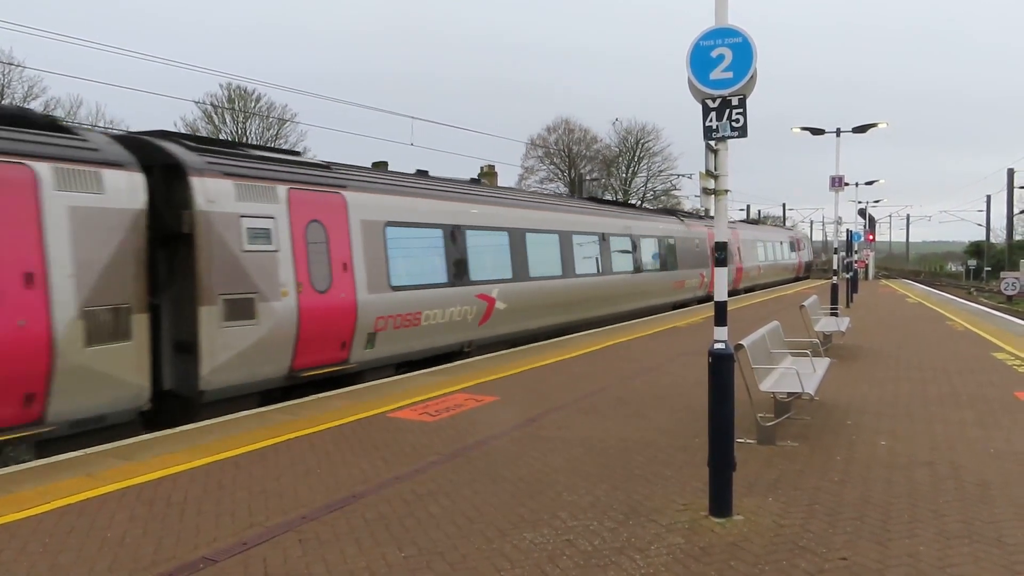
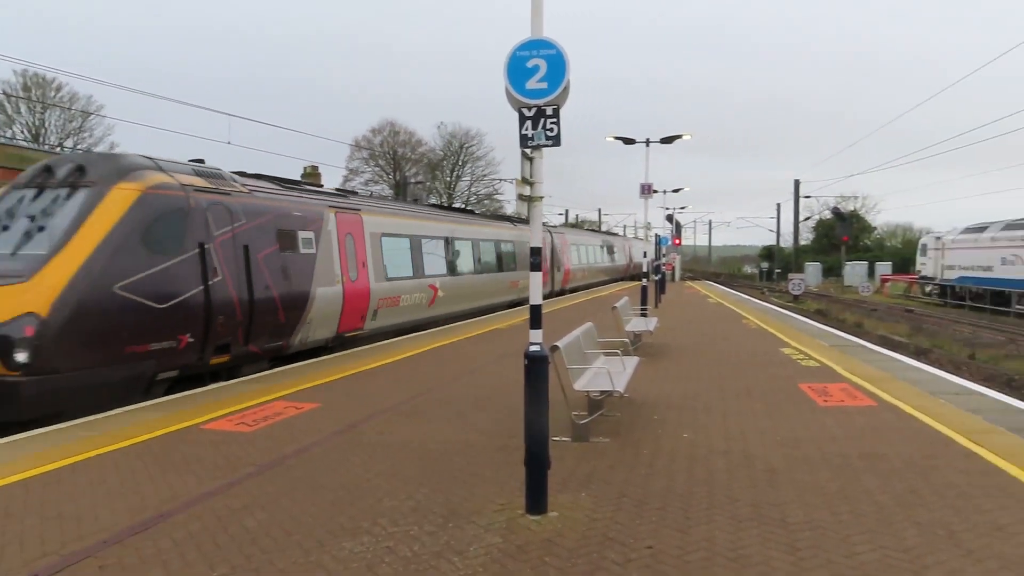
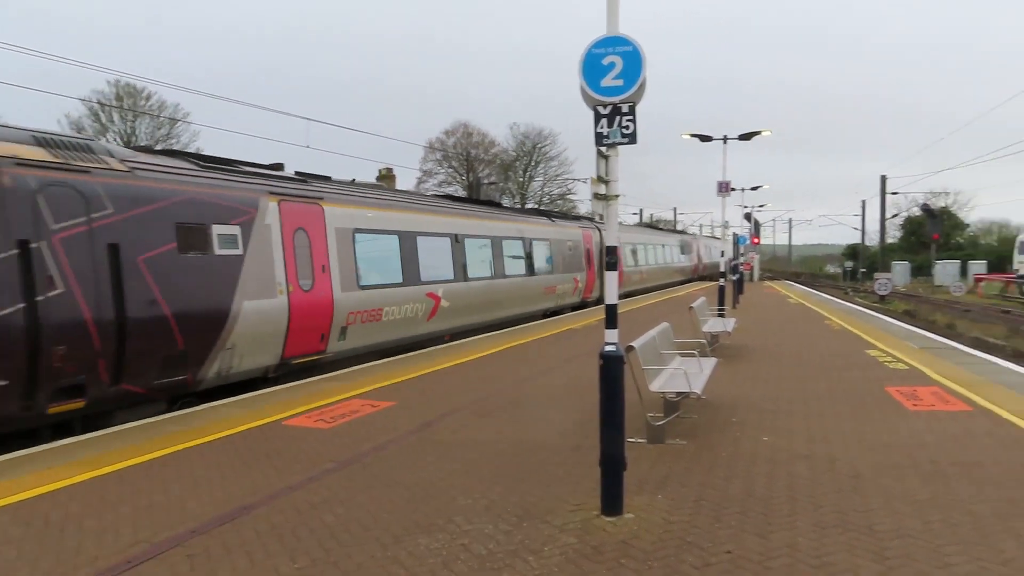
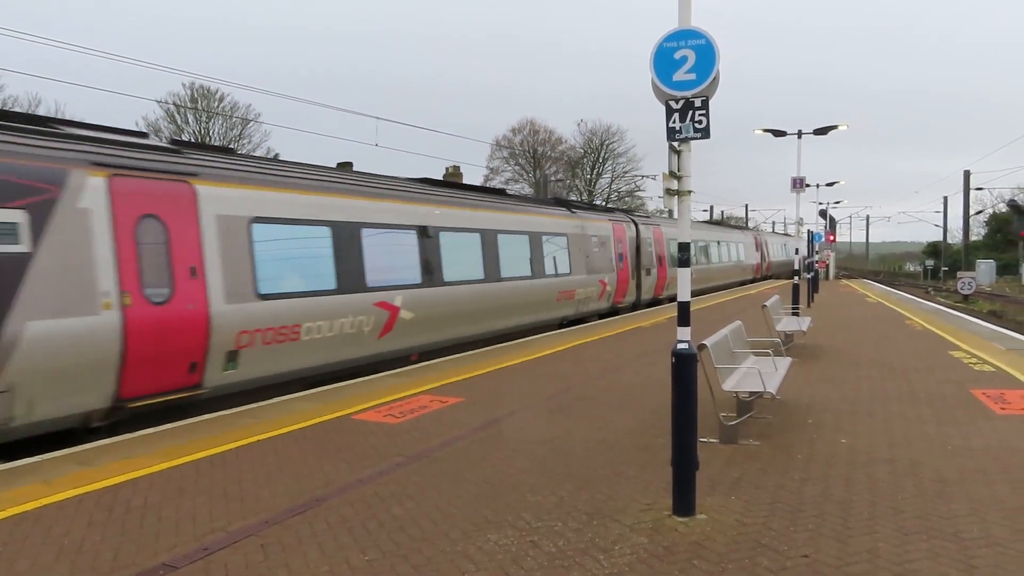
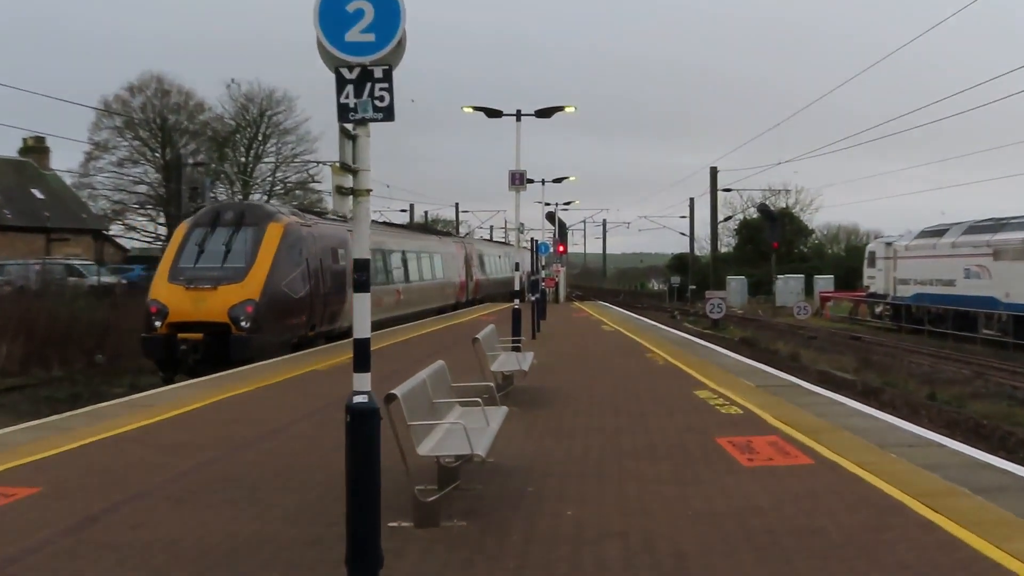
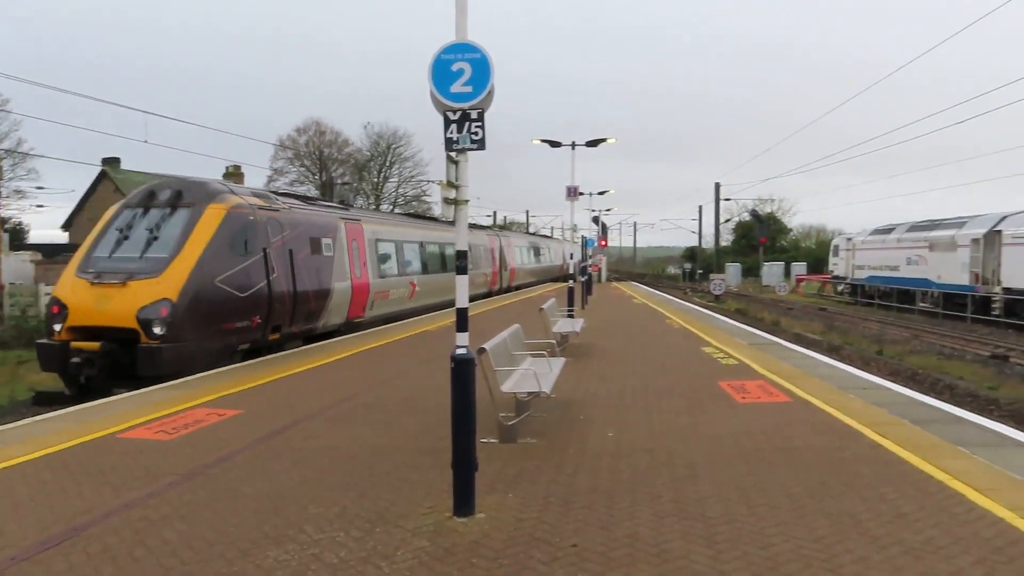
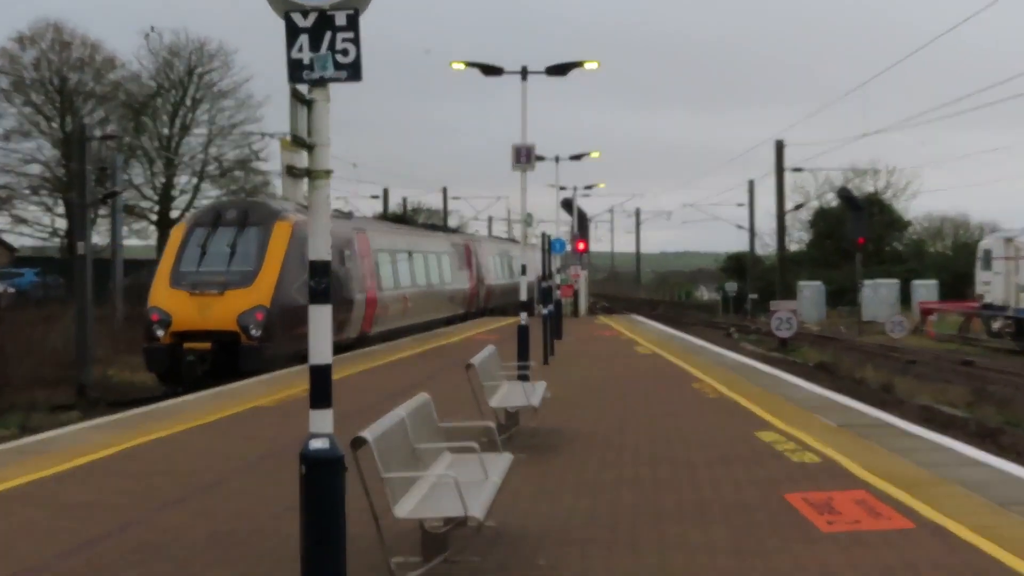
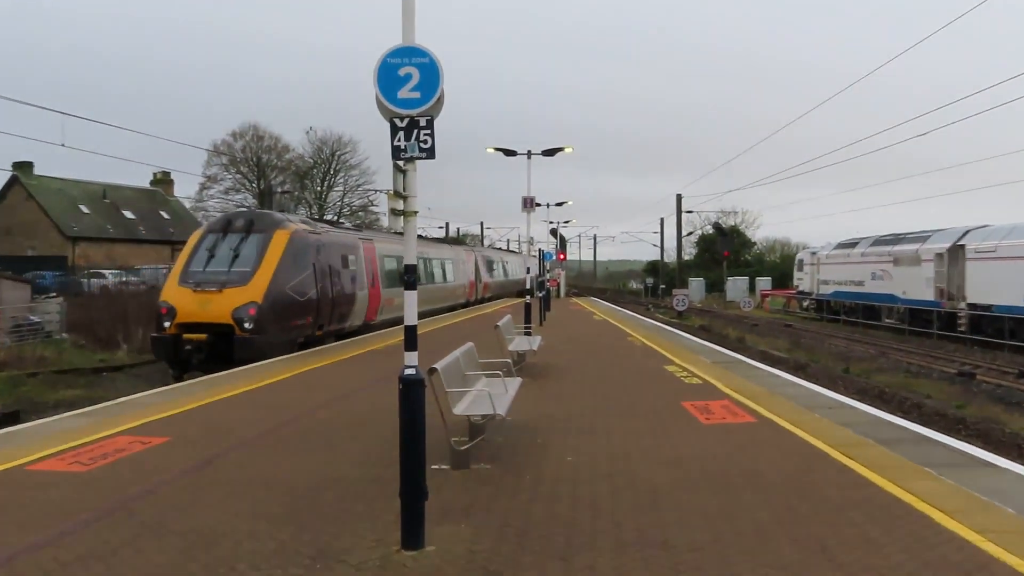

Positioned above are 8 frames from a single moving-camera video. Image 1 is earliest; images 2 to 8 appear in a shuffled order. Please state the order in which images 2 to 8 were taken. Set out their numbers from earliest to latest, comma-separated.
4, 3, 2, 6, 8, 5, 7
